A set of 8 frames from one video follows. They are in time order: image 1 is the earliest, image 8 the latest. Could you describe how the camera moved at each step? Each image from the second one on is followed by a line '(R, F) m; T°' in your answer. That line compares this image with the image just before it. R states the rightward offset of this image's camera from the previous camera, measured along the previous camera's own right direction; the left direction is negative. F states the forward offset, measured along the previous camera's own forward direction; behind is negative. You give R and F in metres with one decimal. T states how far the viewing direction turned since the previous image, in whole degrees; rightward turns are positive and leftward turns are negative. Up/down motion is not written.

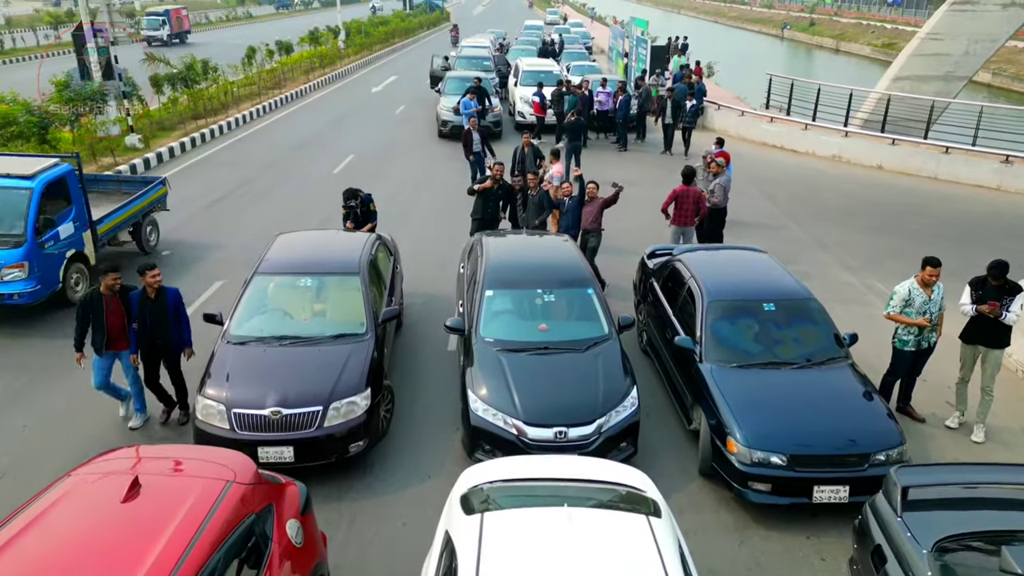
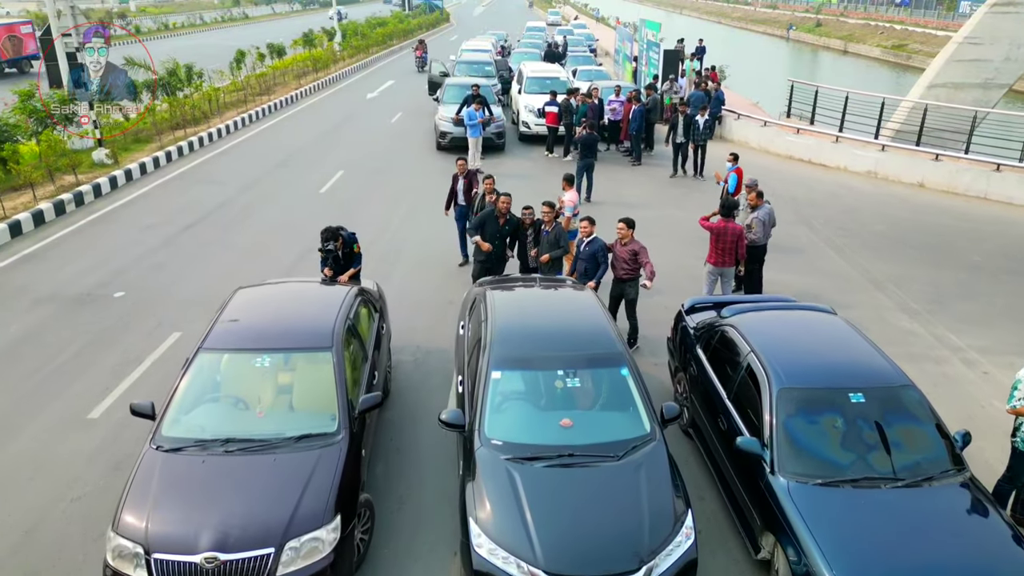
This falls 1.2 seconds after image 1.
(-0.1, +1.4) m; 0°
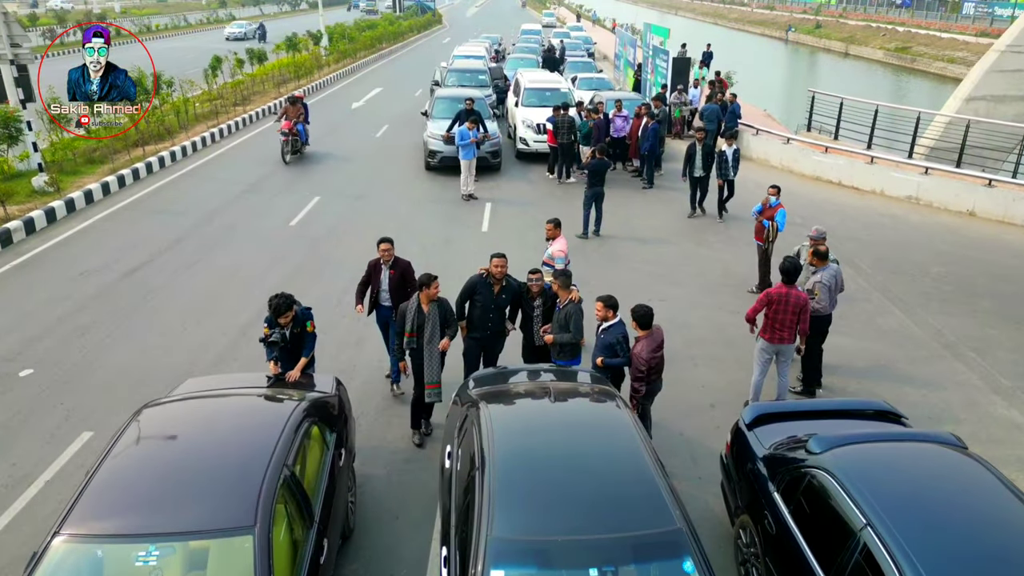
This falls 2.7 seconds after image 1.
(-0.1, +1.7) m; 0°
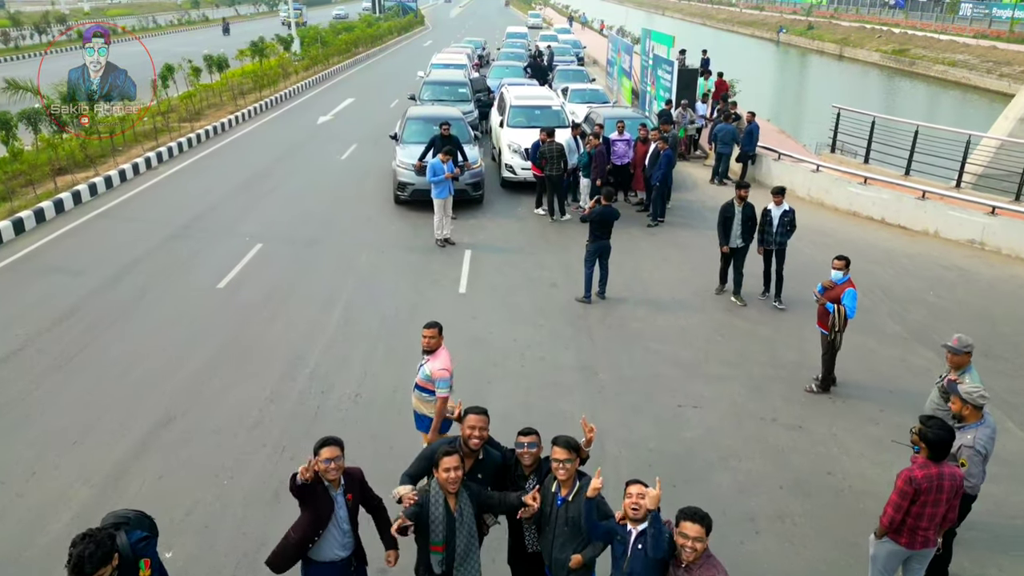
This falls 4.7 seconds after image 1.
(0.0, +2.3) m; +1°
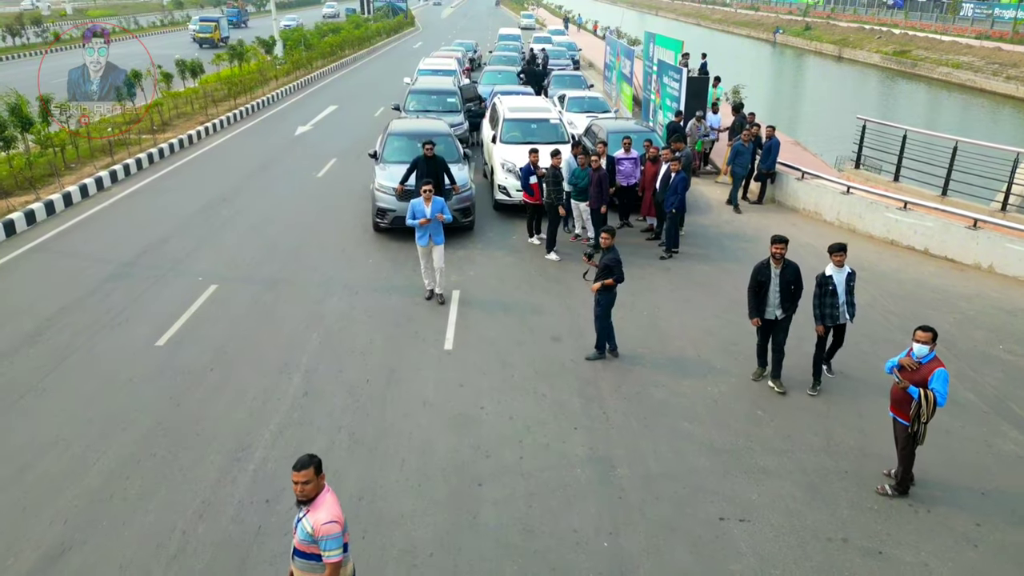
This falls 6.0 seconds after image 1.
(0.0, +1.5) m; +1°
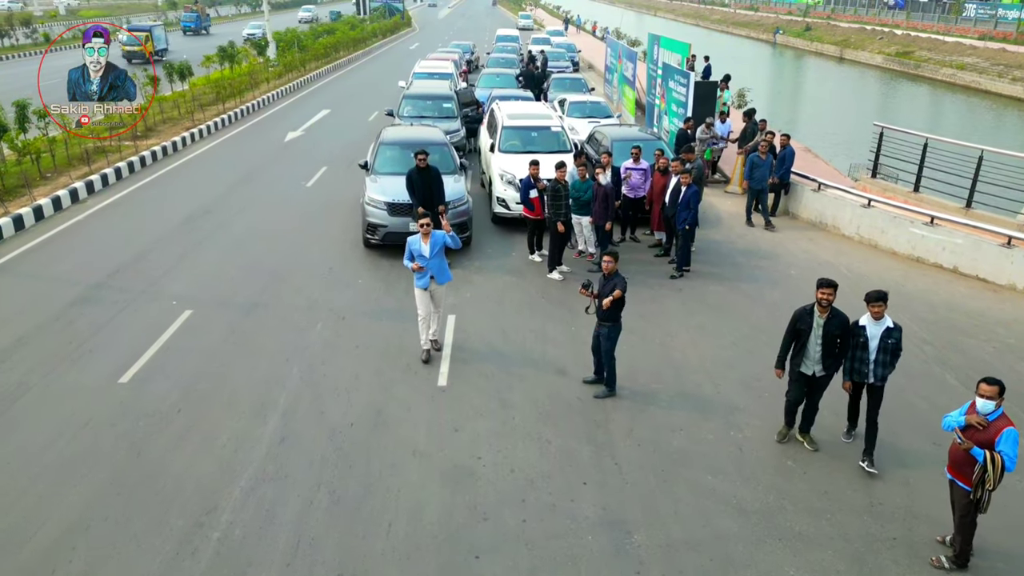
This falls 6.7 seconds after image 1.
(0.0, +0.7) m; 0°
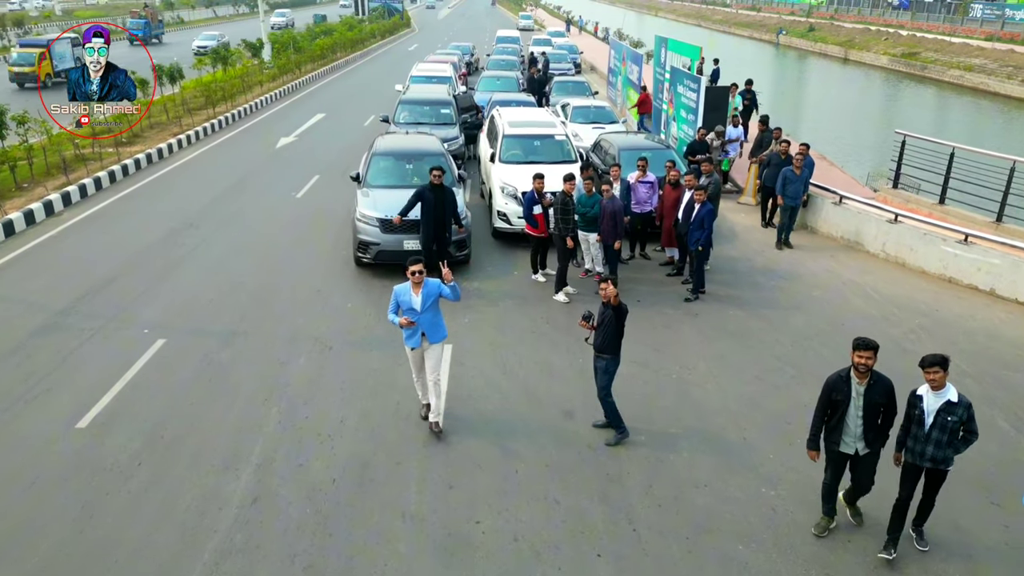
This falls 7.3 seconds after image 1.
(0.0, +0.7) m; 0°
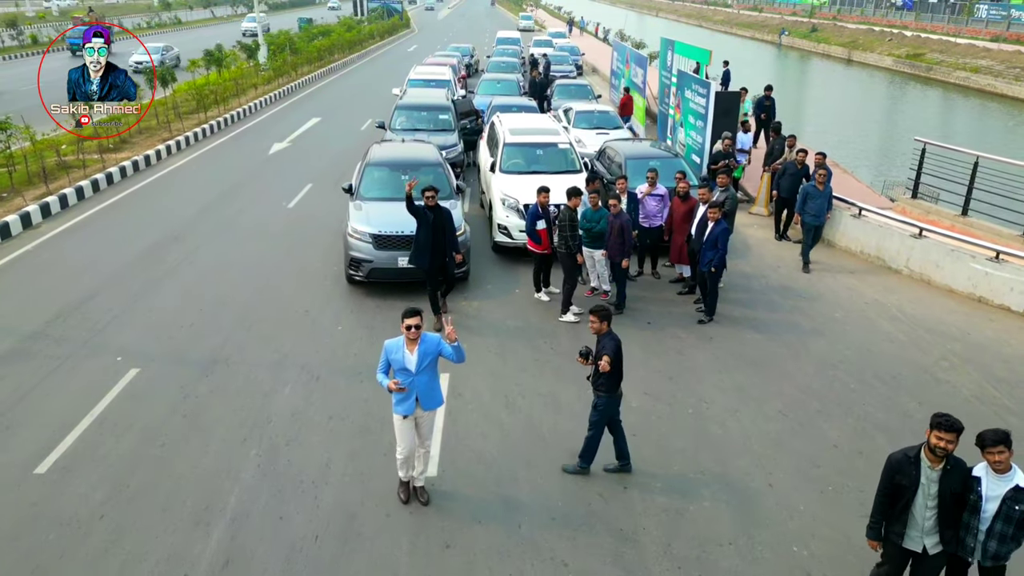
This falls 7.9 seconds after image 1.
(0.0, +0.6) m; 0°
